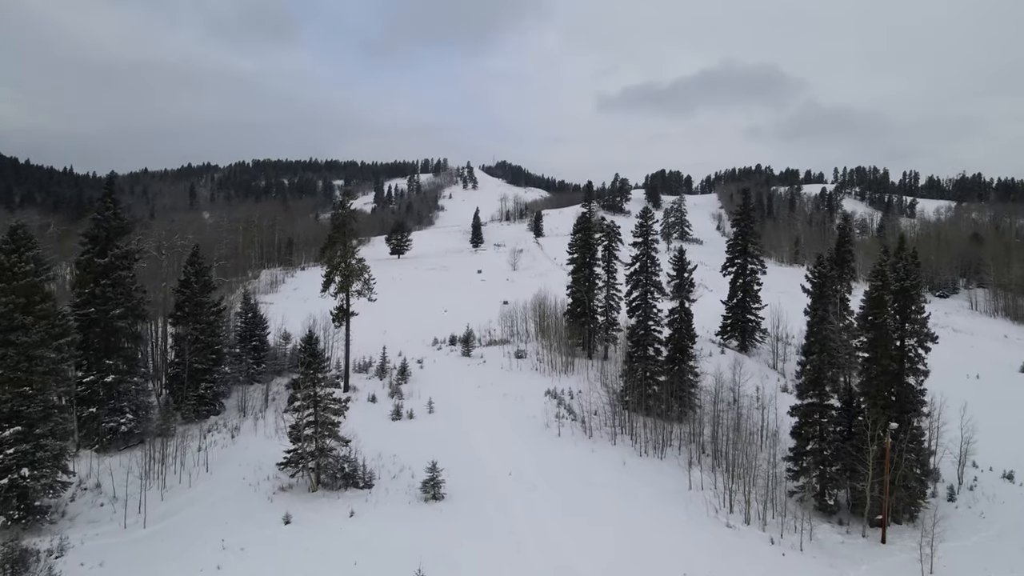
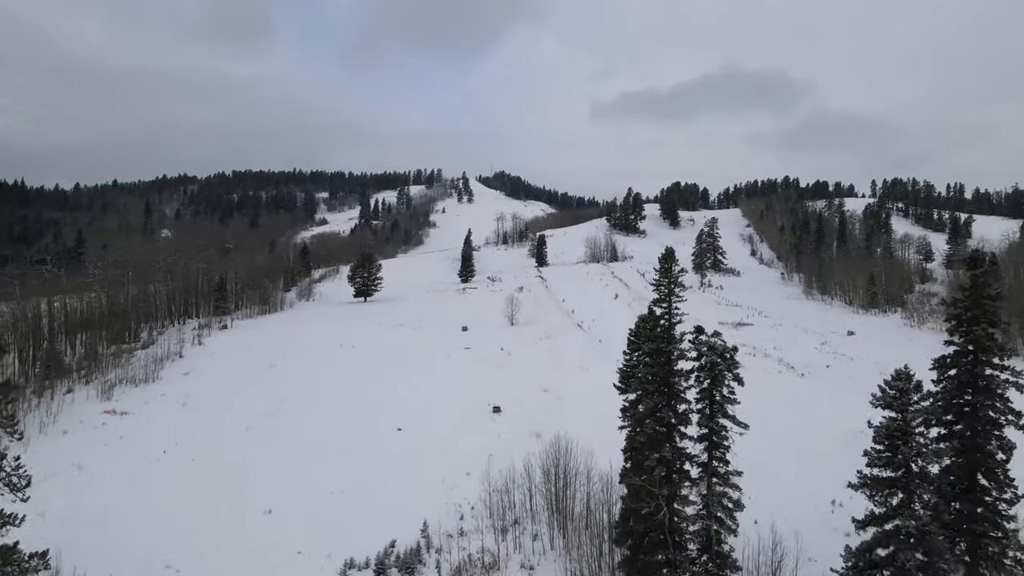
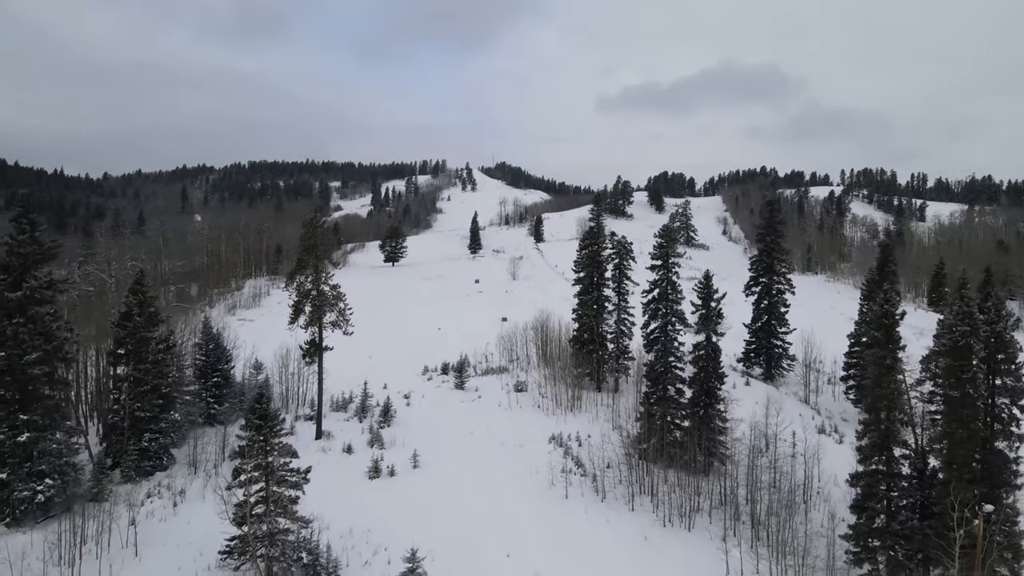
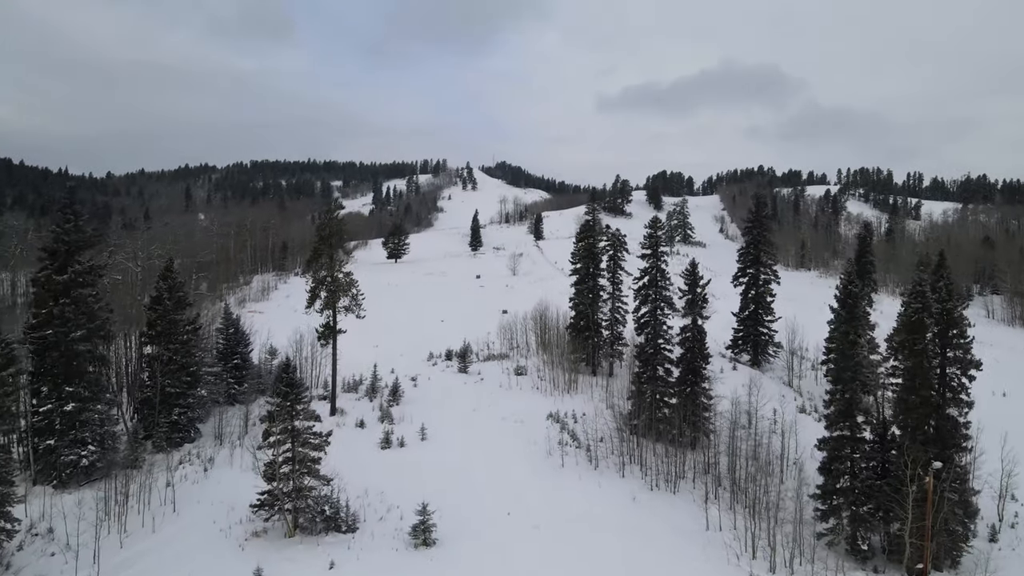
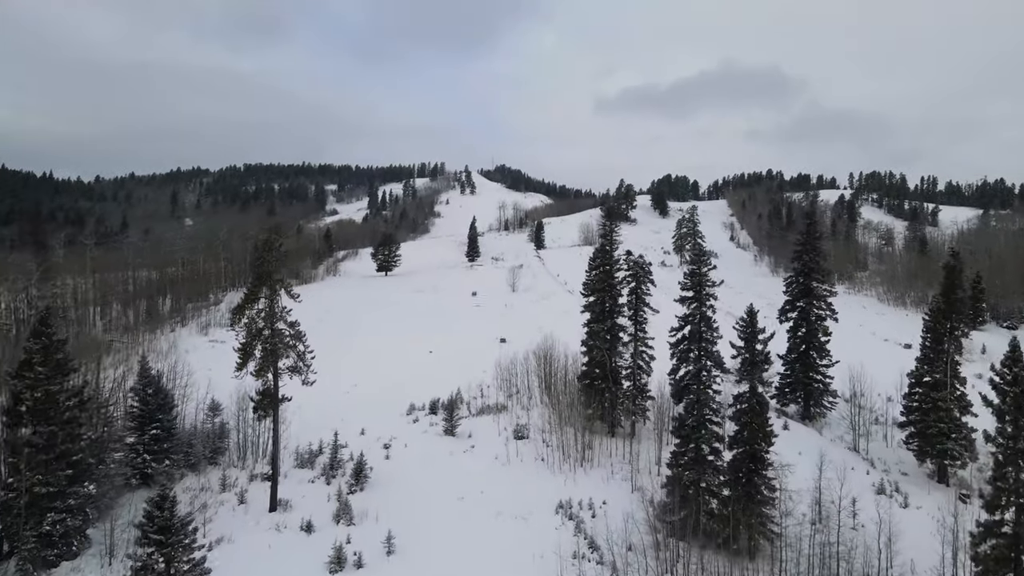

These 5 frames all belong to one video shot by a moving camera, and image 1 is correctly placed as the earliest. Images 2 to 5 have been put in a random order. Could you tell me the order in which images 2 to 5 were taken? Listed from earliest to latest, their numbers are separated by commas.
4, 3, 5, 2
